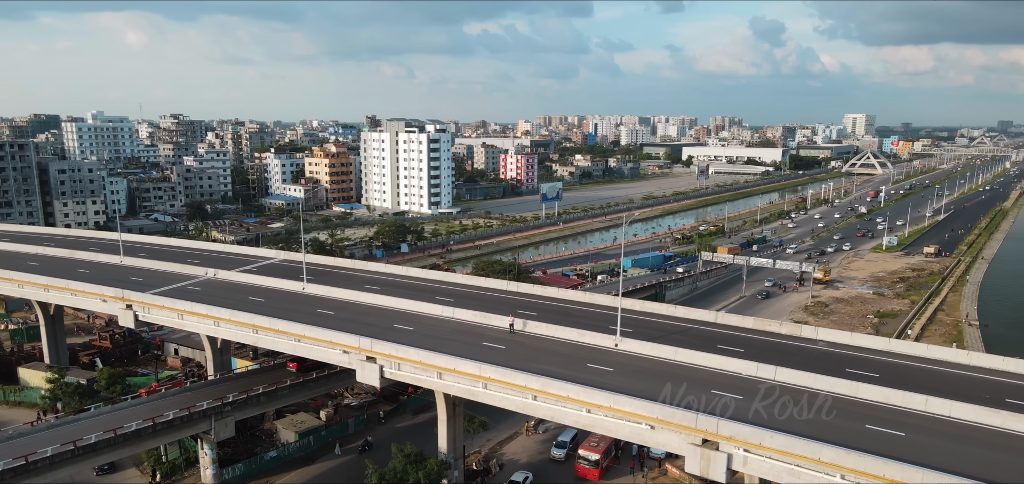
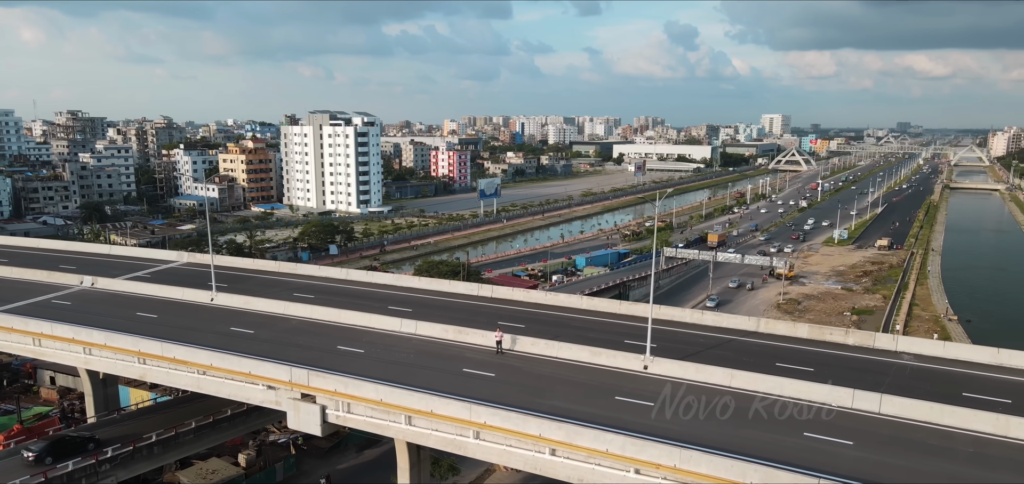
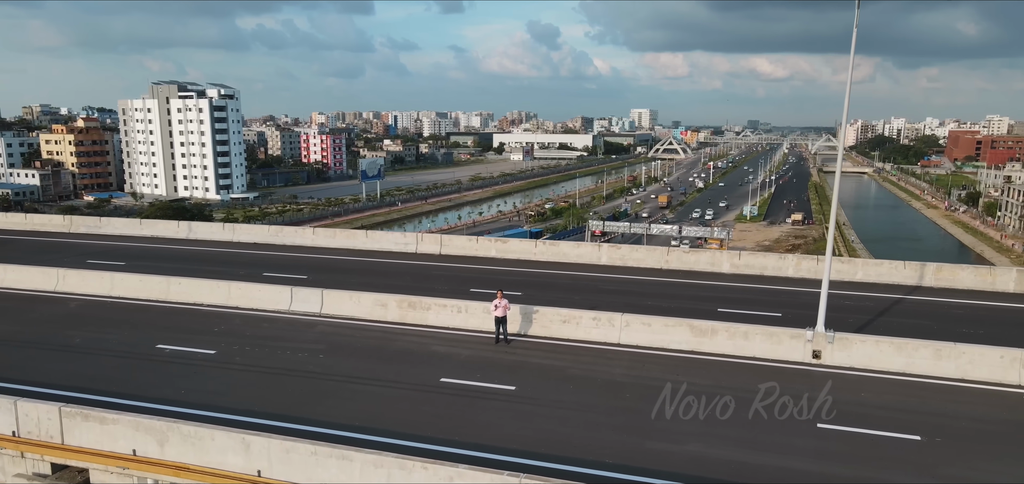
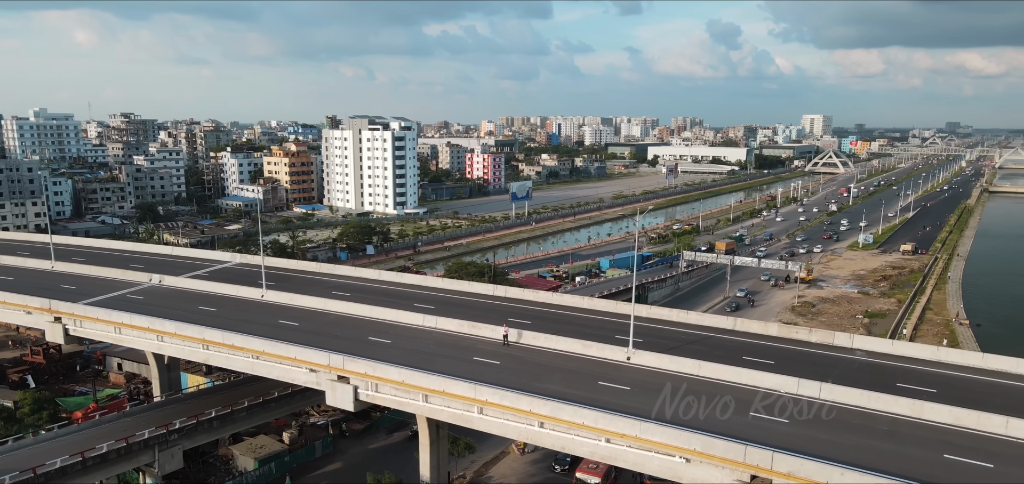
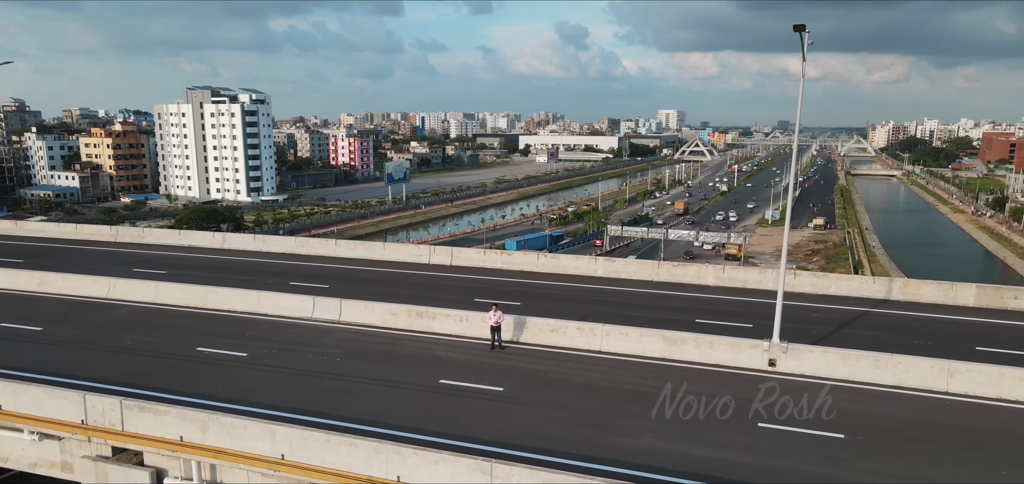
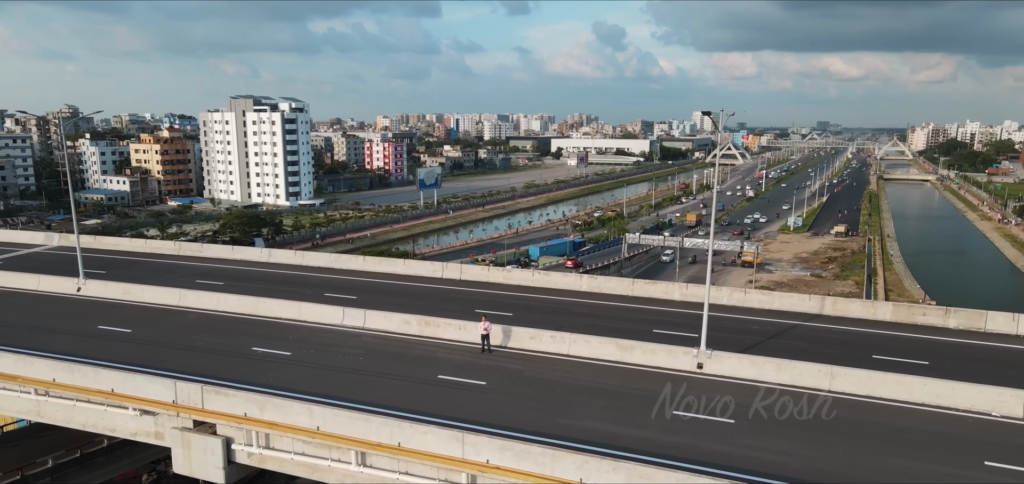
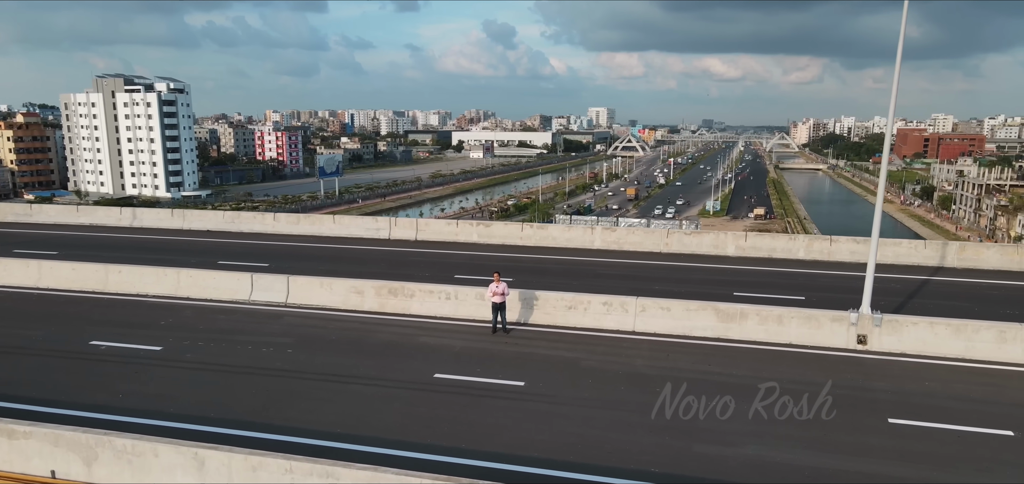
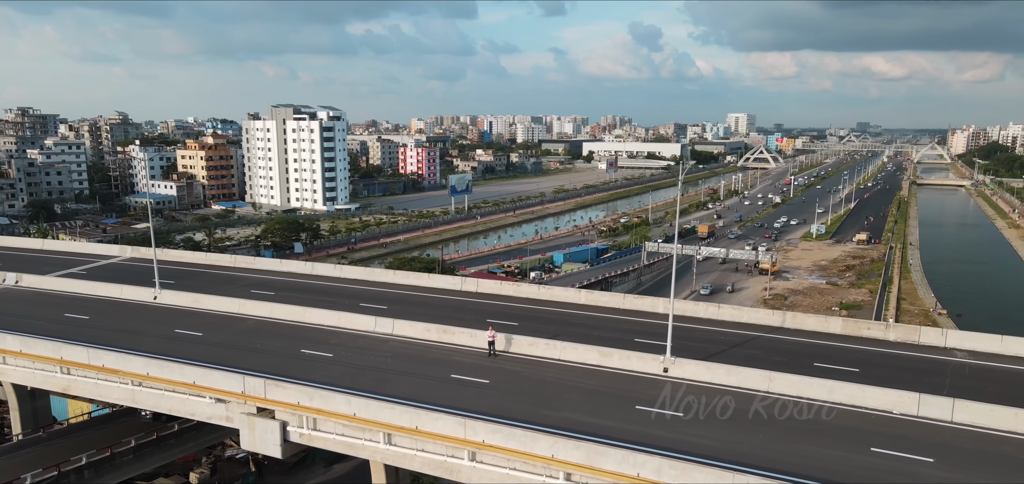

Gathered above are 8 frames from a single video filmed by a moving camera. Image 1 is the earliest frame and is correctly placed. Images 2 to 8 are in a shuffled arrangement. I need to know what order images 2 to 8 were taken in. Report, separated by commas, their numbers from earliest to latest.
4, 2, 8, 6, 5, 3, 7
